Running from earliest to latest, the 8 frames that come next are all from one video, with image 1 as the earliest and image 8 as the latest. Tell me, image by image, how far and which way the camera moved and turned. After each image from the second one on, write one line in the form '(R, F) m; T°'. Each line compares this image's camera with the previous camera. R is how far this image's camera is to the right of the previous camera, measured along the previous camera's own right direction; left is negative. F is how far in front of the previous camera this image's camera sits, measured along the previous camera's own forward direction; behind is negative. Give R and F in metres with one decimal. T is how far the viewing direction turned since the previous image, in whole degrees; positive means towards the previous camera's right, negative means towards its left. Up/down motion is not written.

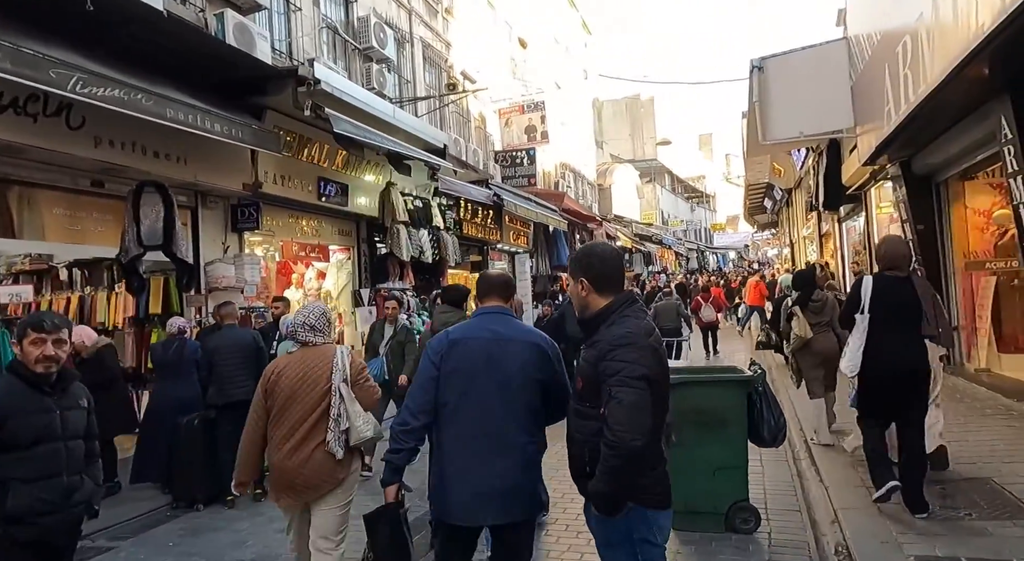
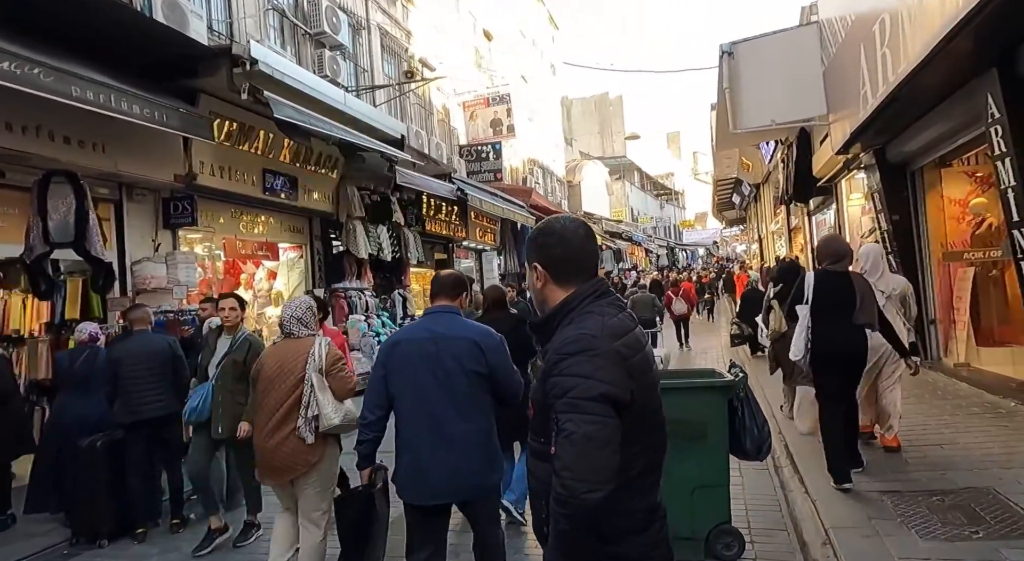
(+0.1, +0.4) m; +2°
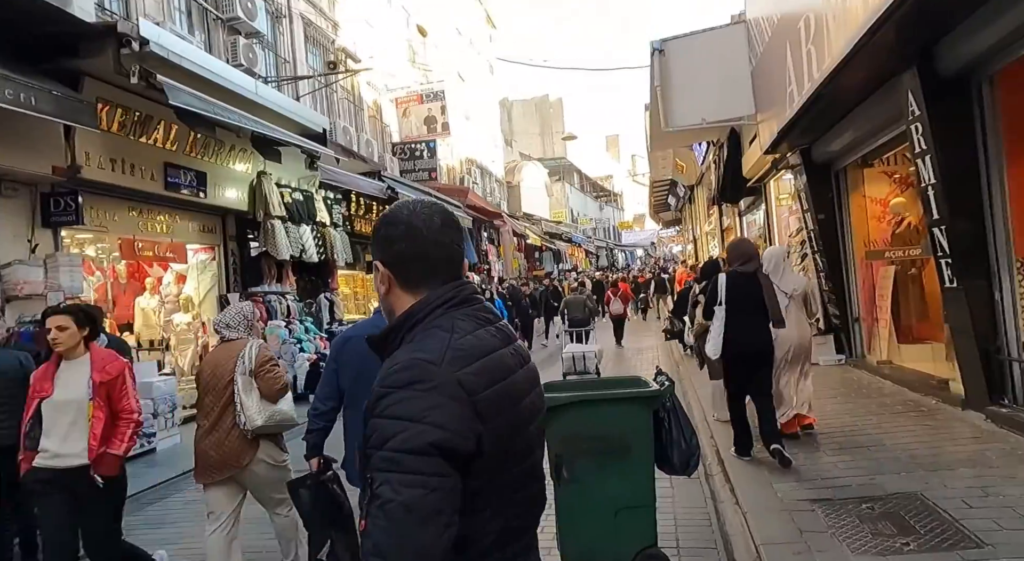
(+0.1, +0.2) m; +4°
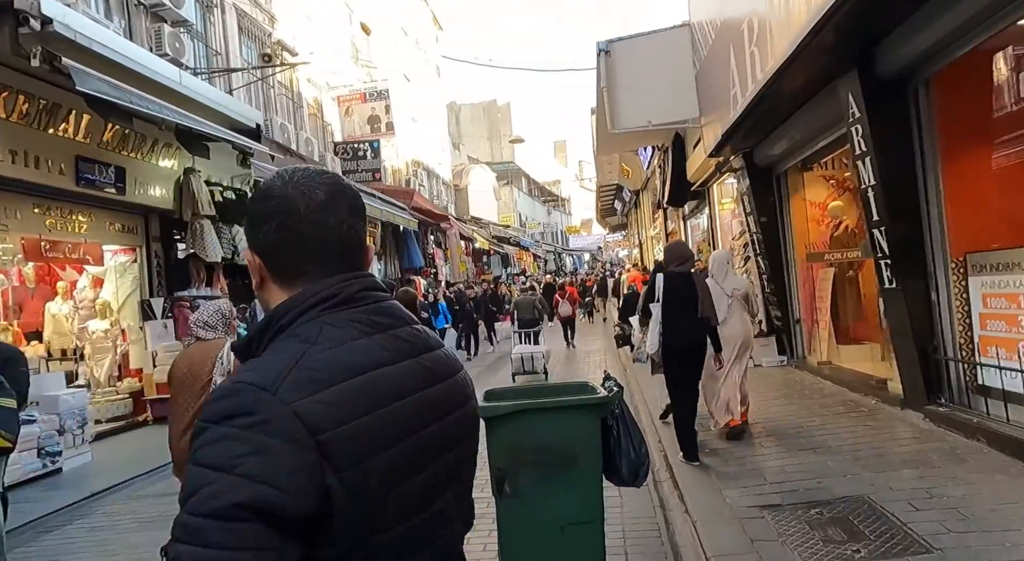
(0.0, +0.2) m; +4°
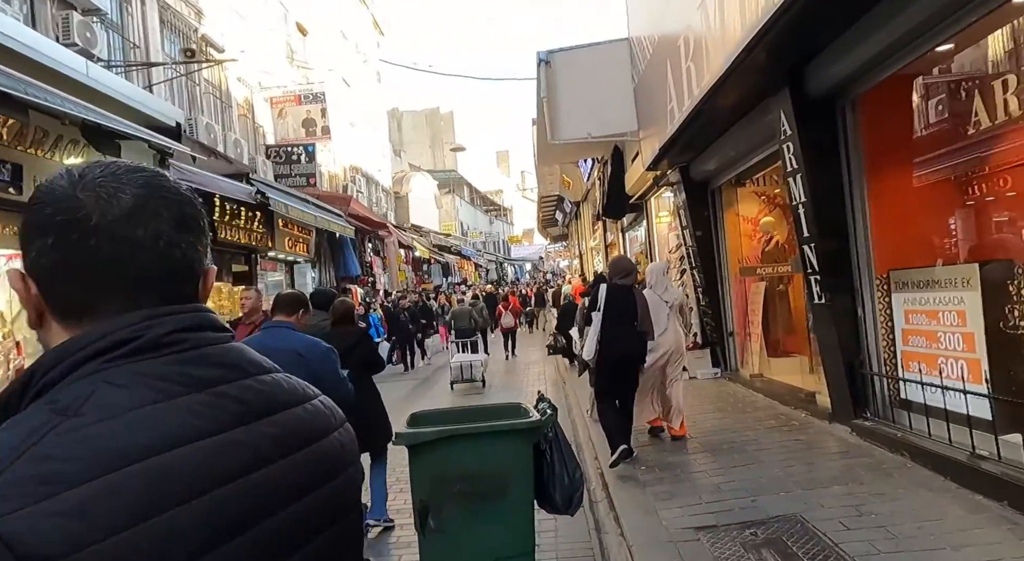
(+0.1, +0.1) m; +4°
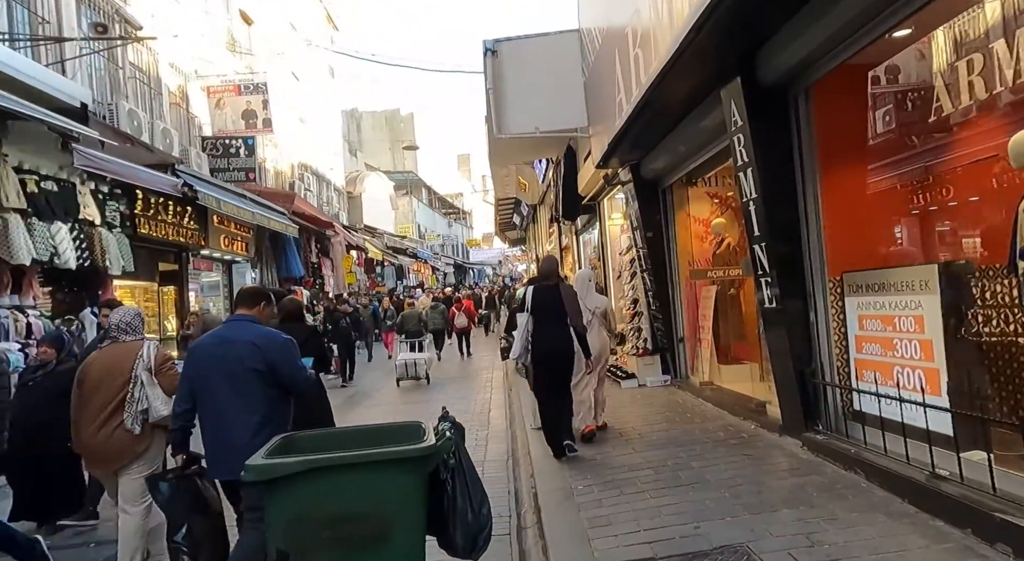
(+0.2, +0.5) m; +3°
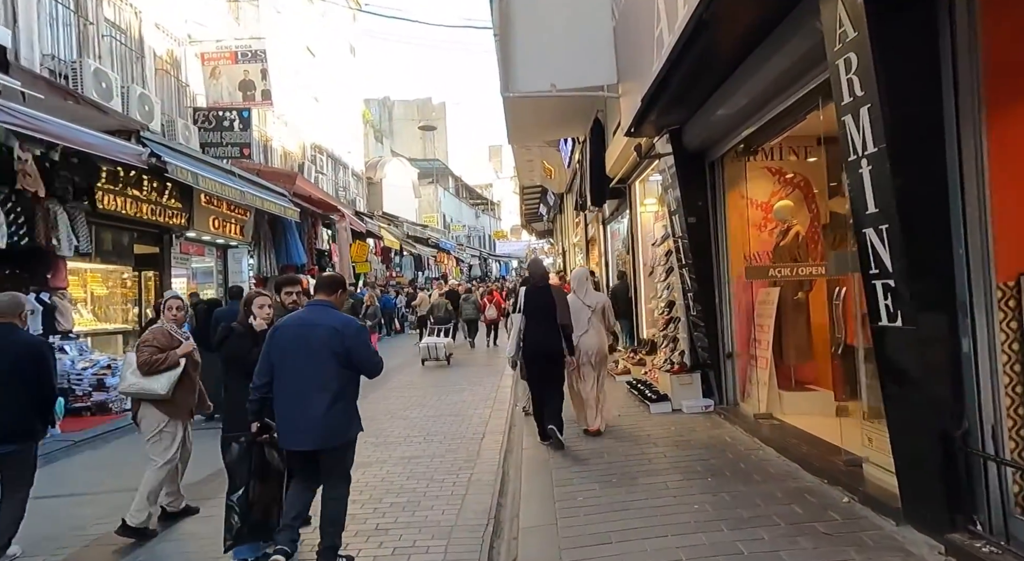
(+0.3, +2.2) m; -2°
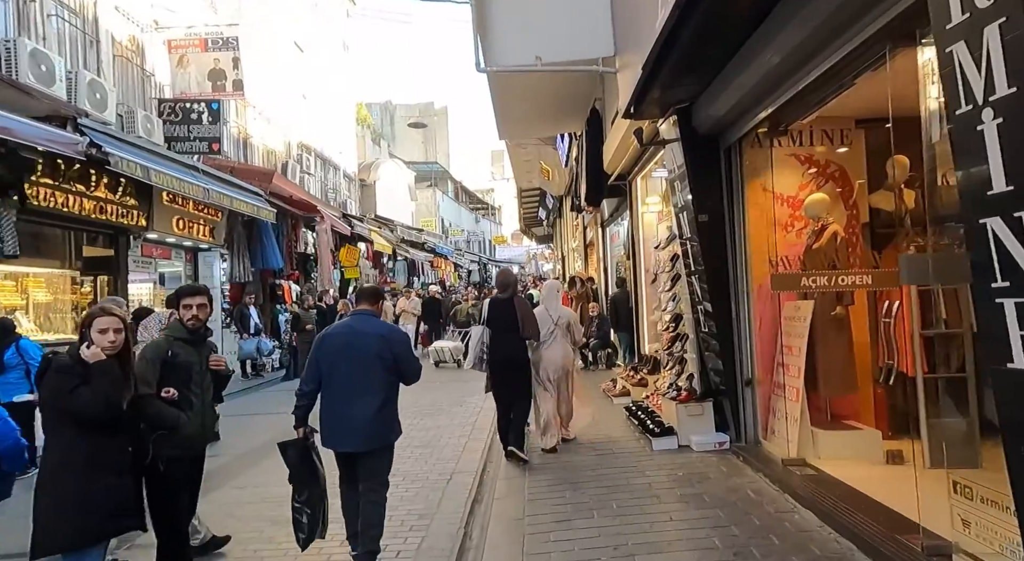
(+0.3, +1.5) m; 0°
